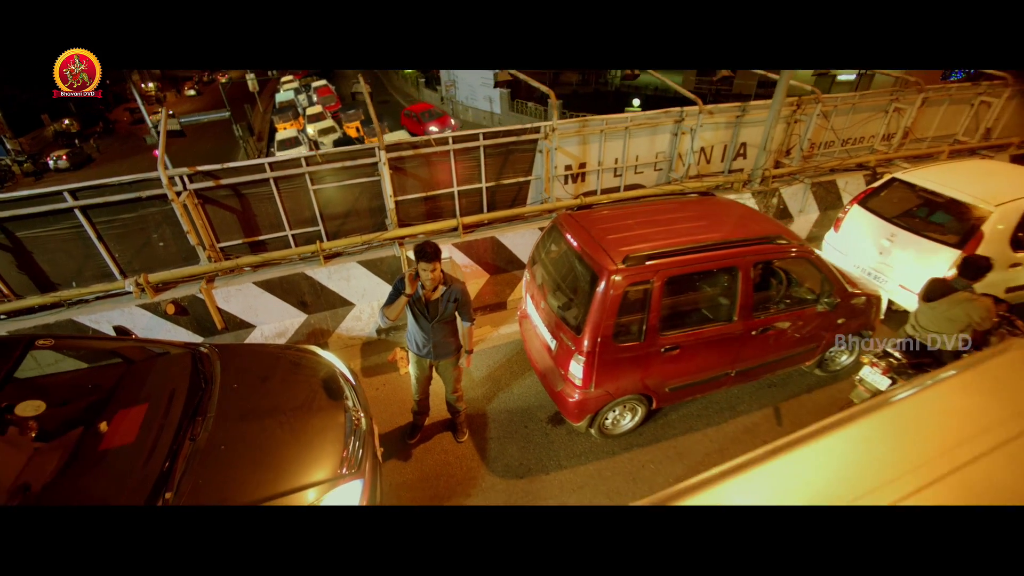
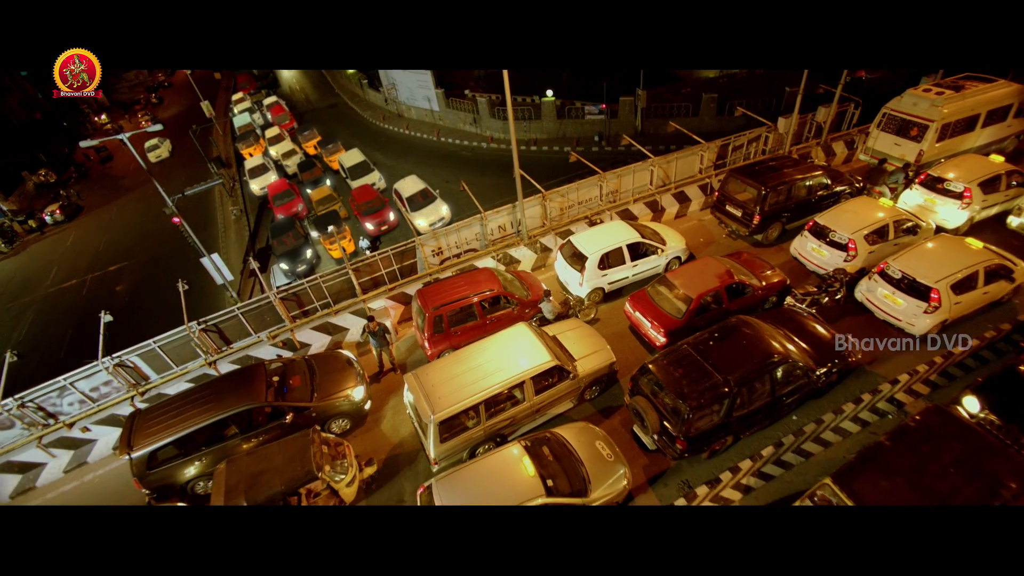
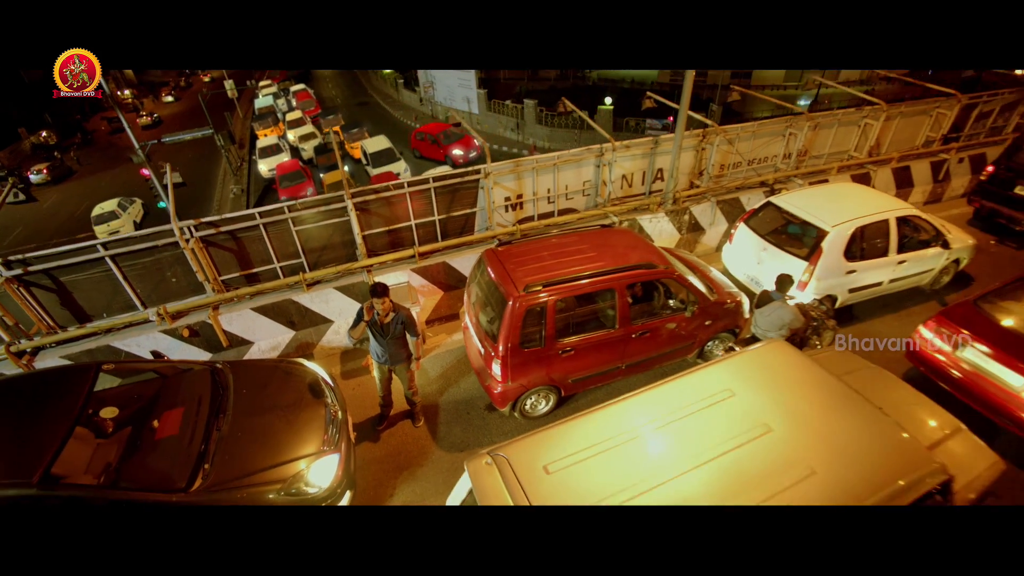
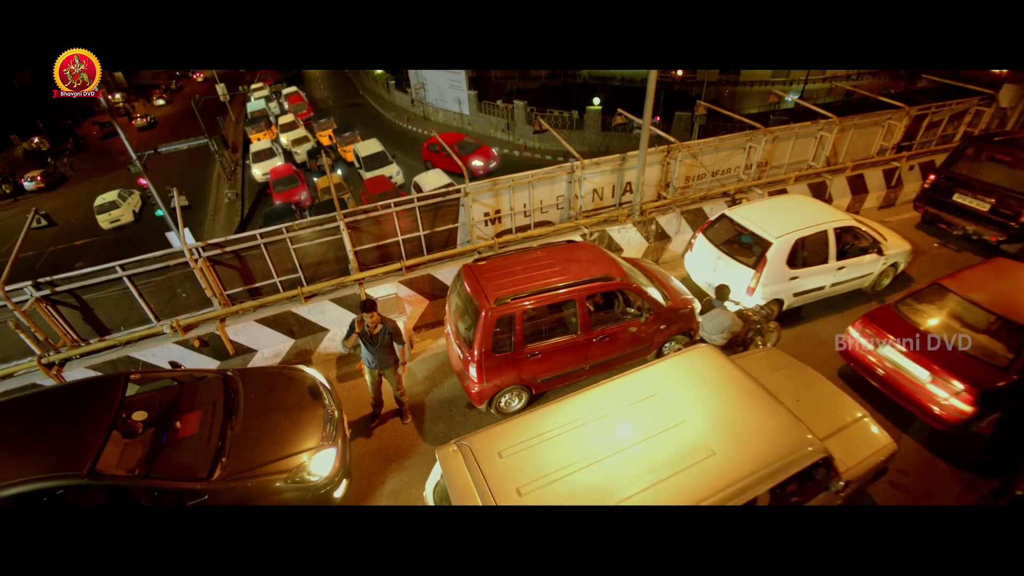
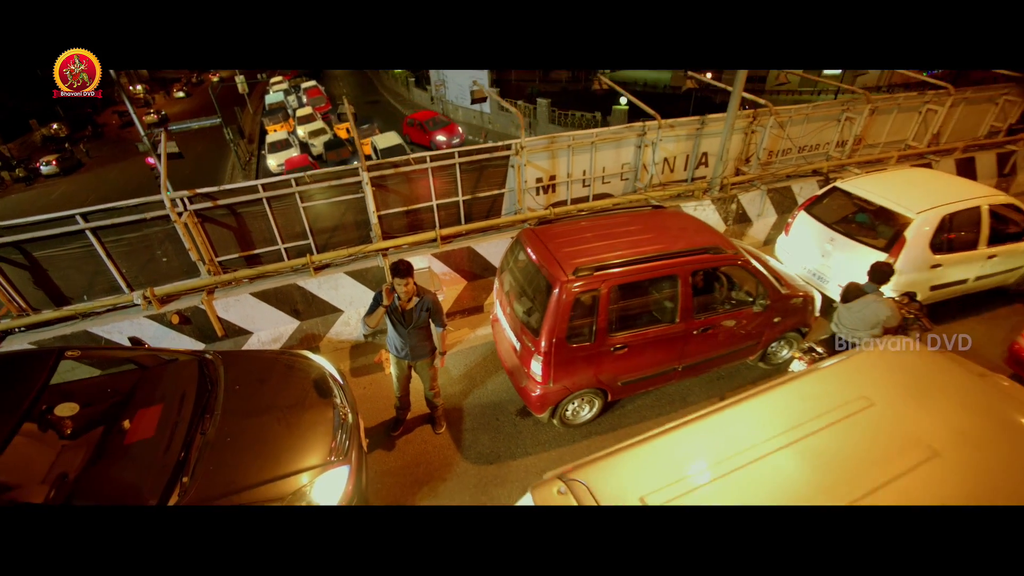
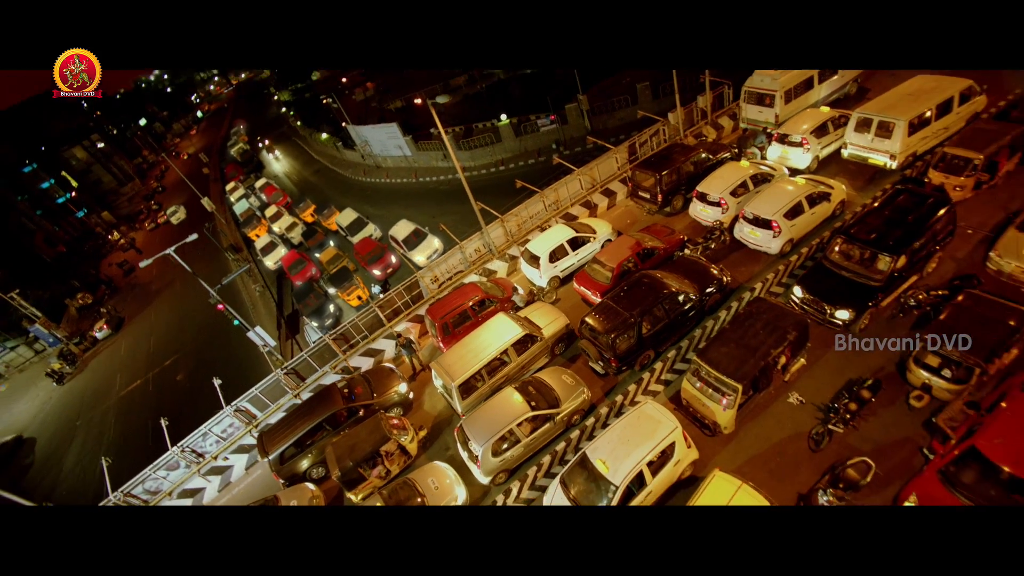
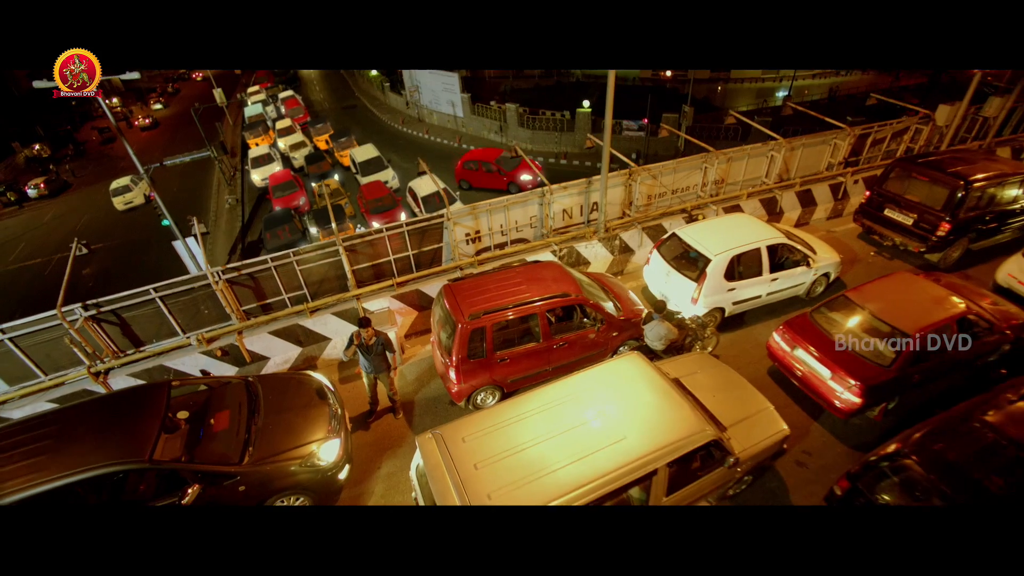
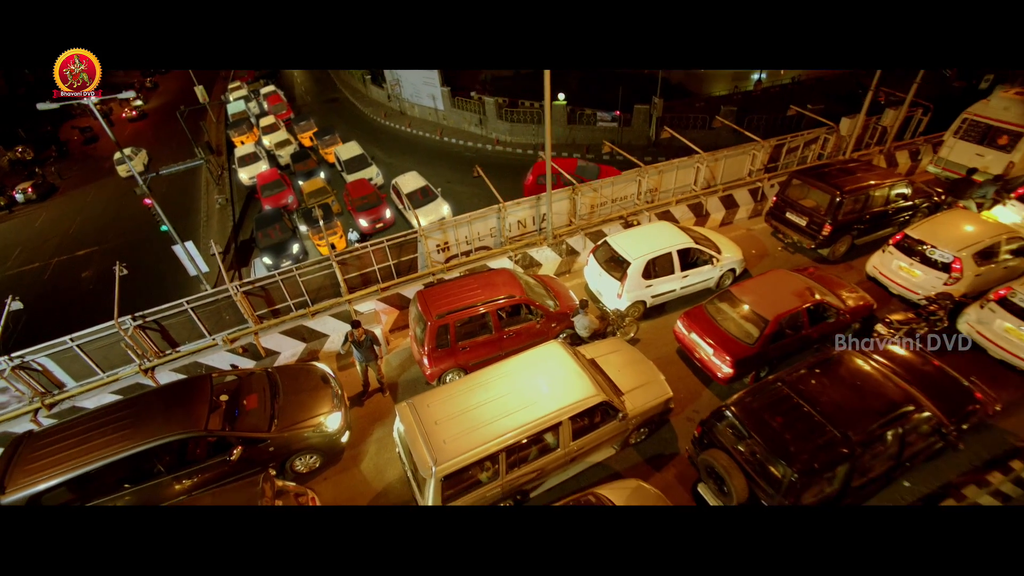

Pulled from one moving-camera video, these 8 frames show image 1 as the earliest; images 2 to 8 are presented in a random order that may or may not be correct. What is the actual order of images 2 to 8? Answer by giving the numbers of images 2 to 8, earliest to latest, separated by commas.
5, 3, 4, 7, 8, 2, 6
